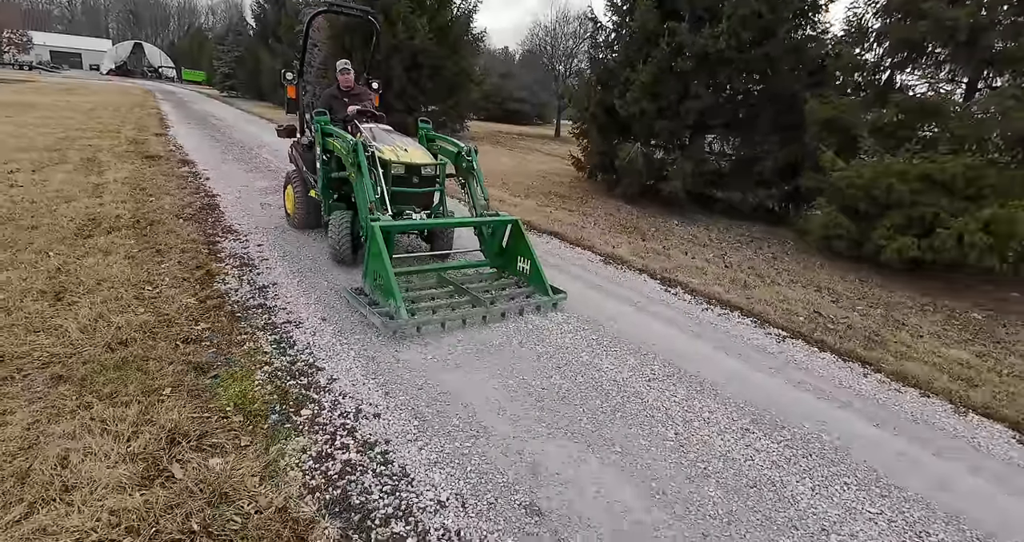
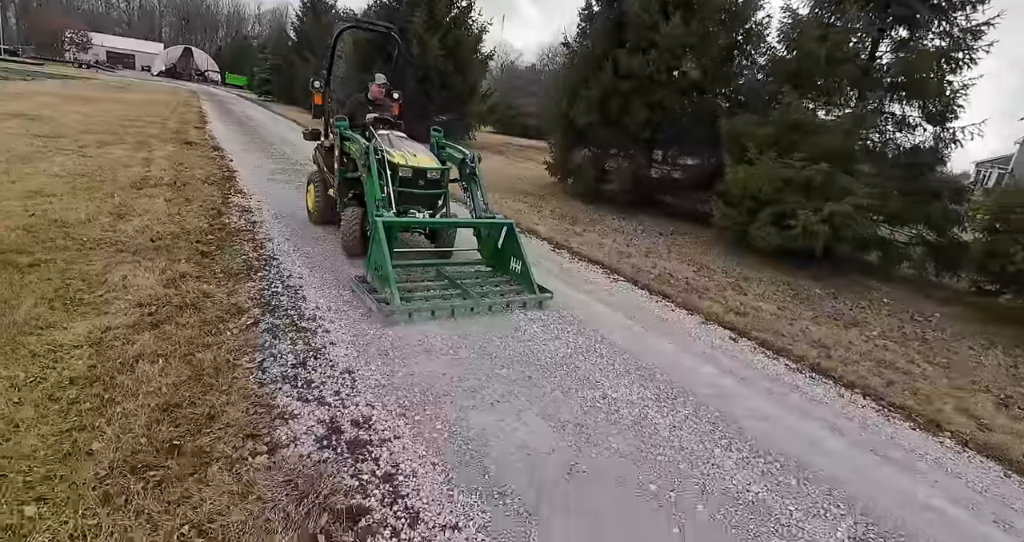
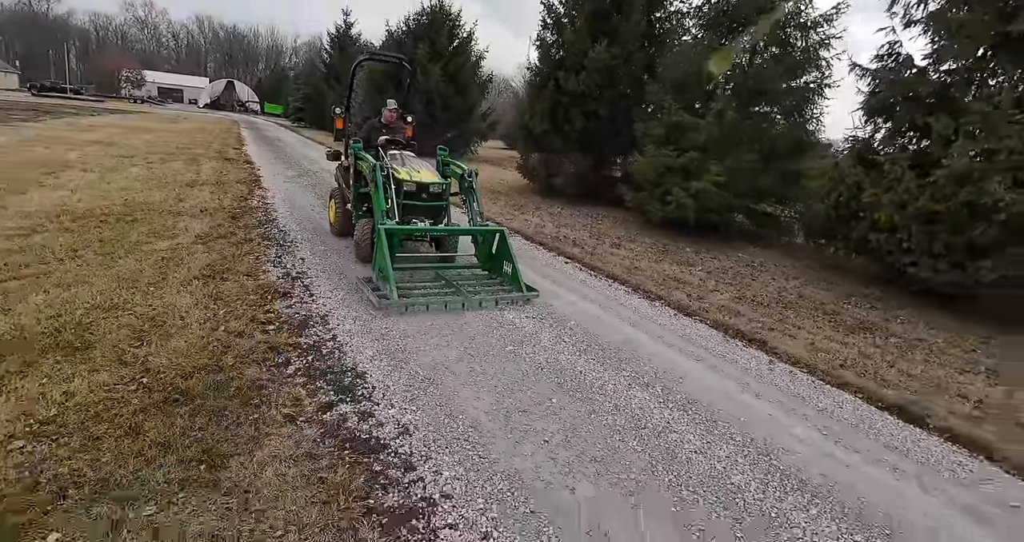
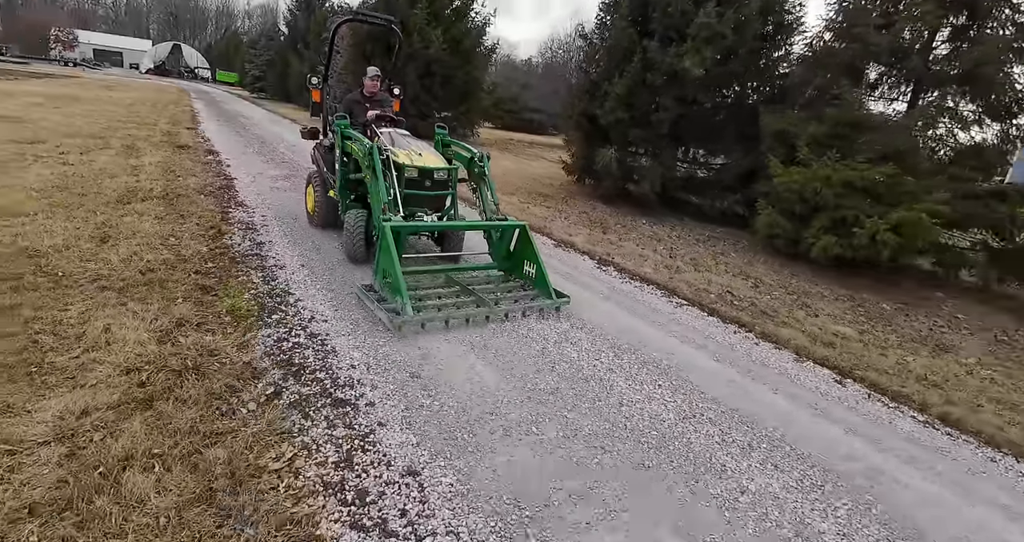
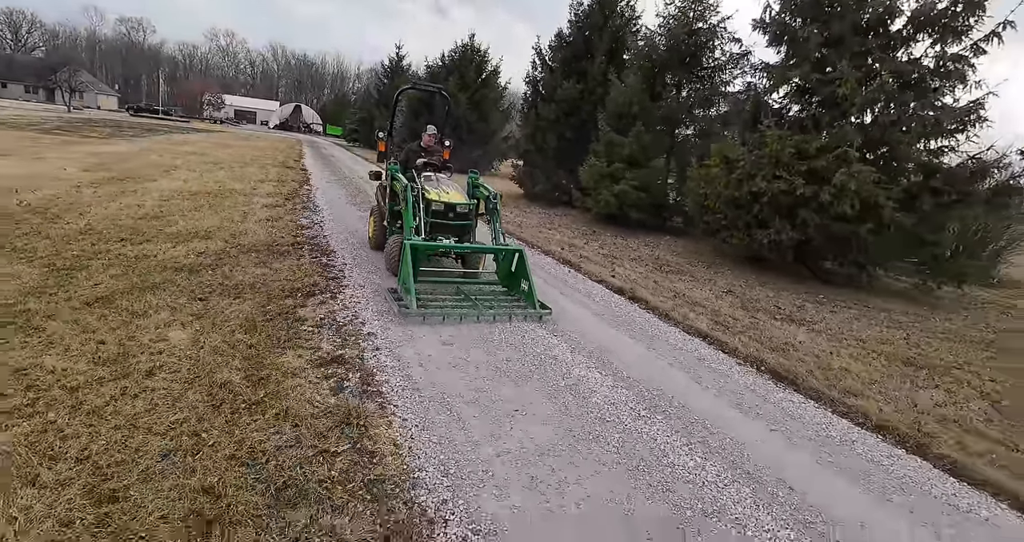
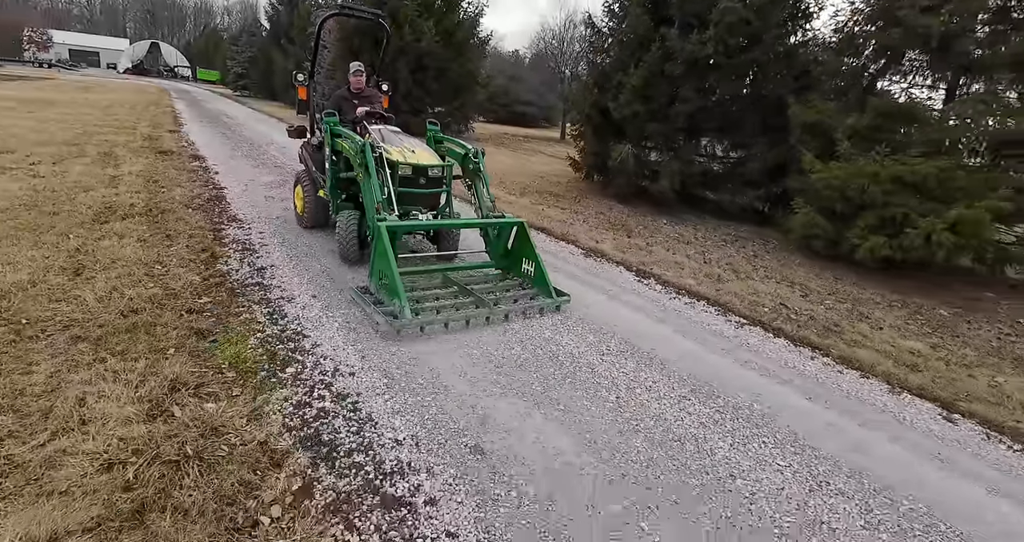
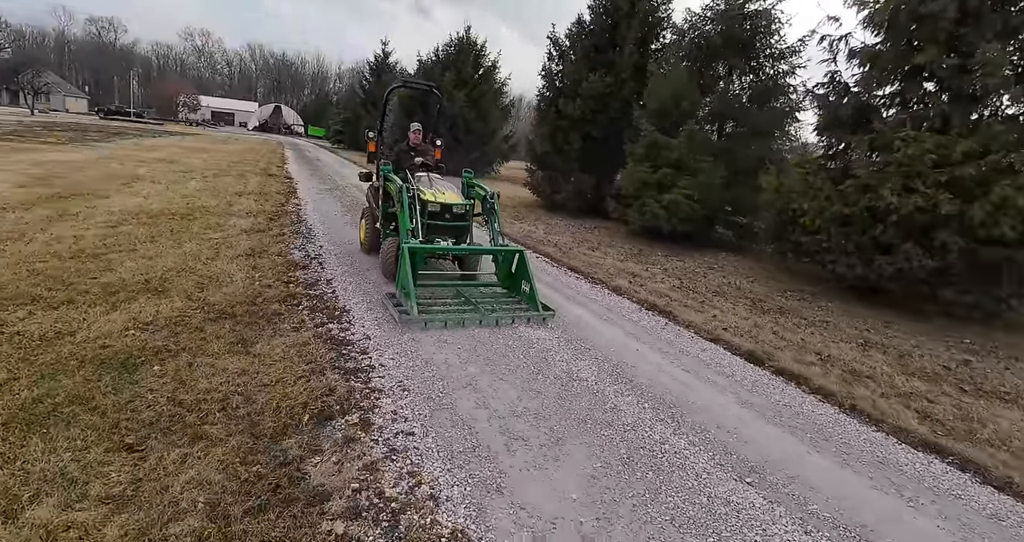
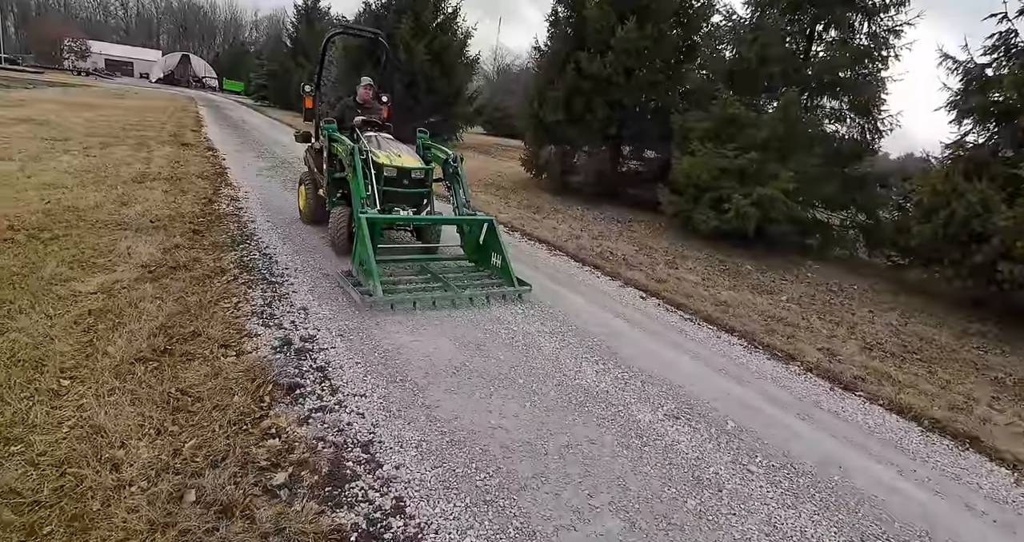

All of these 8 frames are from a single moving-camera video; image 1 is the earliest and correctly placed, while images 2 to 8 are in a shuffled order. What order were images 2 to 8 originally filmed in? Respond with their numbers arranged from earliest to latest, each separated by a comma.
6, 4, 2, 8, 3, 7, 5
